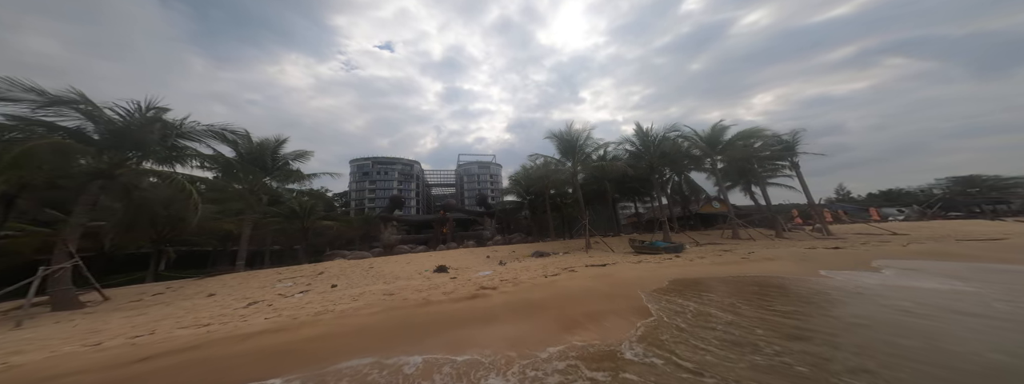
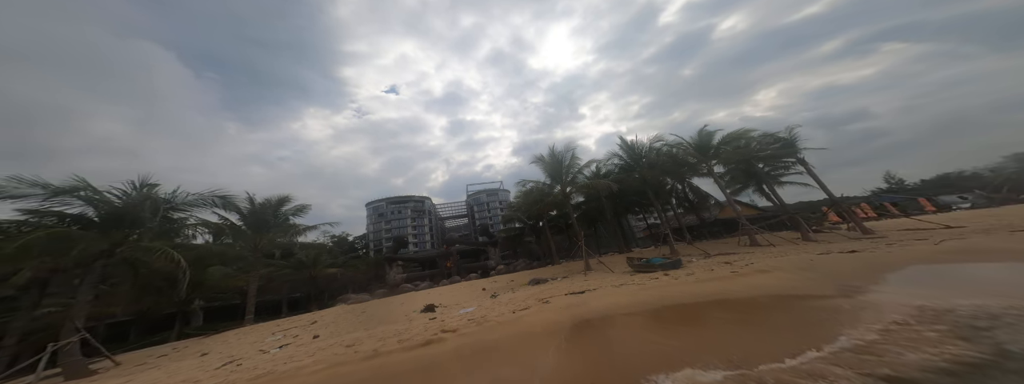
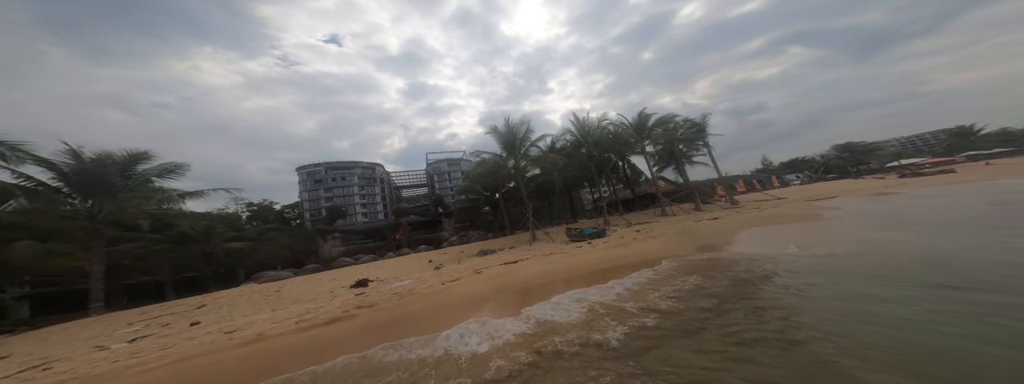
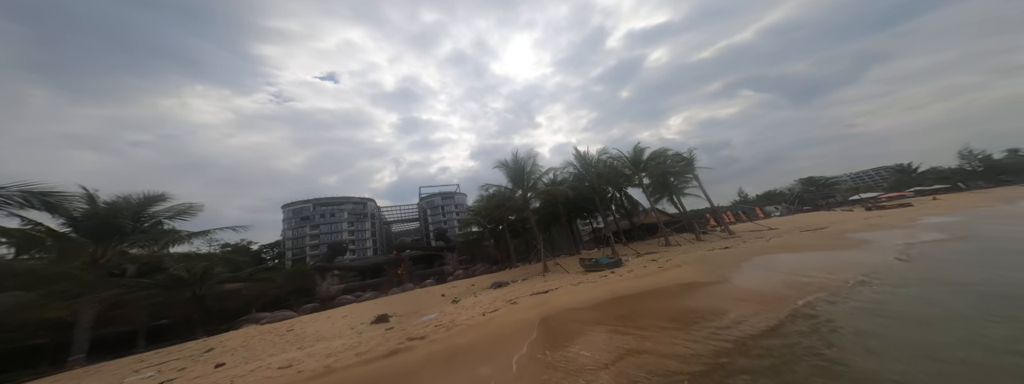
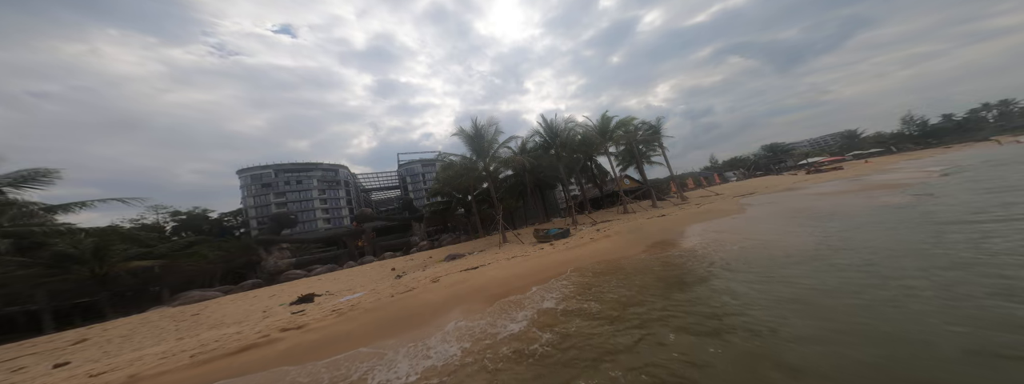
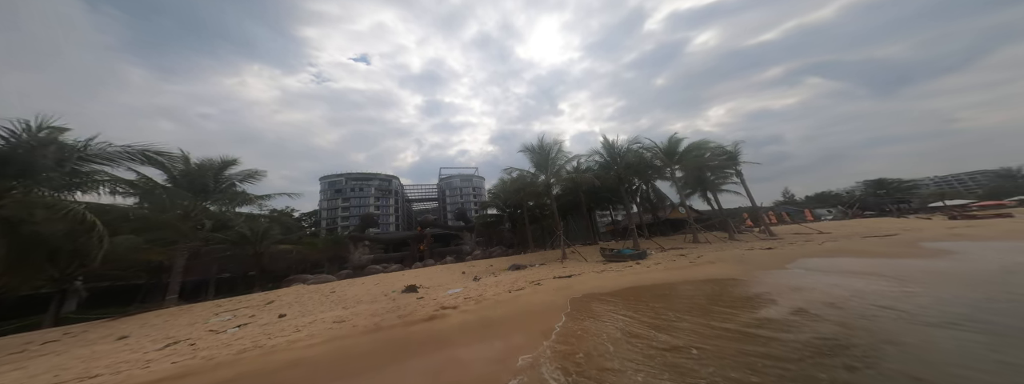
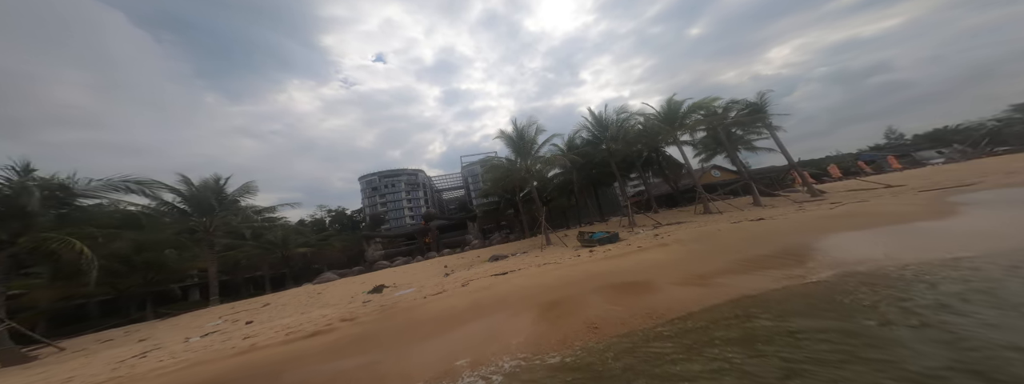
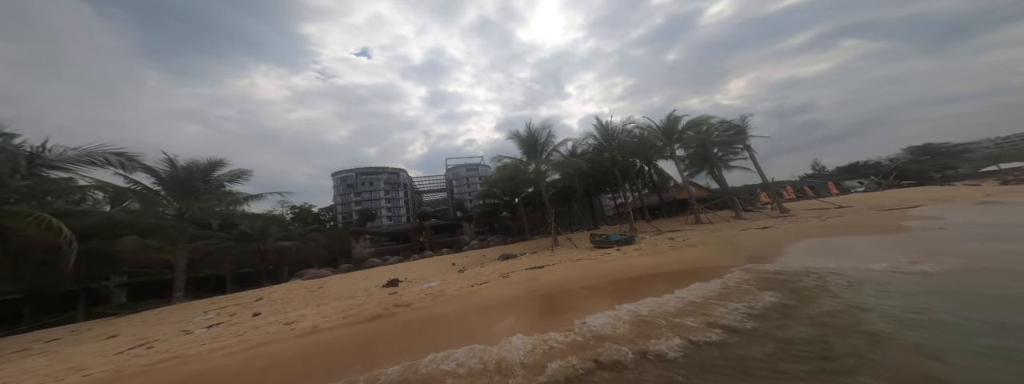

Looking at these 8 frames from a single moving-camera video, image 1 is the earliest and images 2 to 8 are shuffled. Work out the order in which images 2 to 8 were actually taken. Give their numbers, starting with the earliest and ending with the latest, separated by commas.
6, 4, 2, 8, 3, 5, 7
